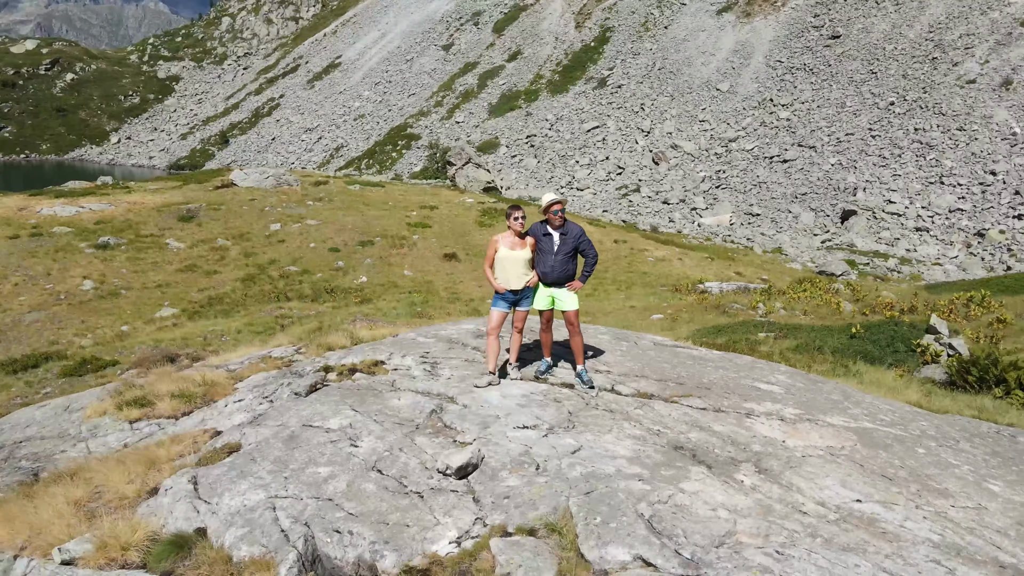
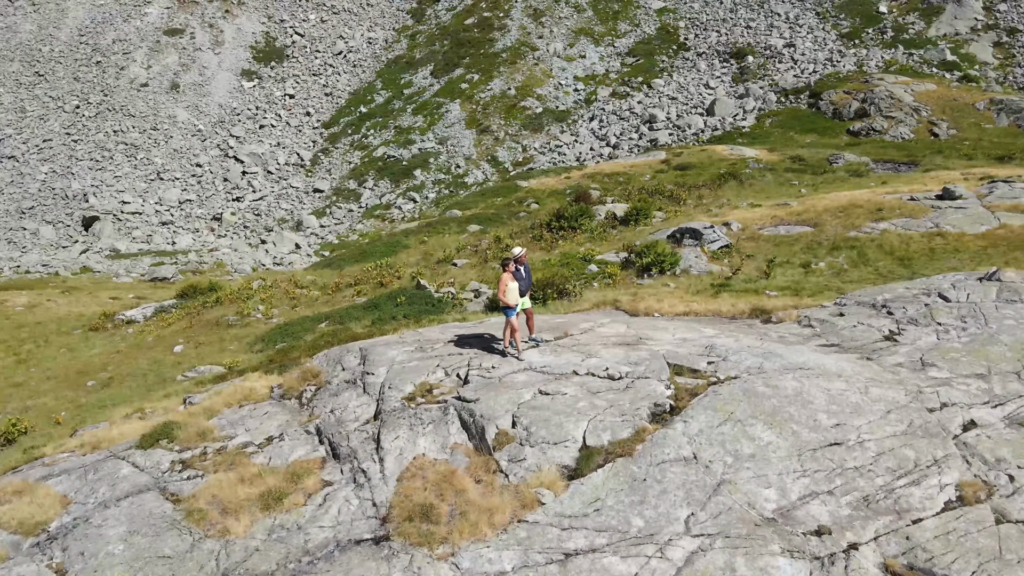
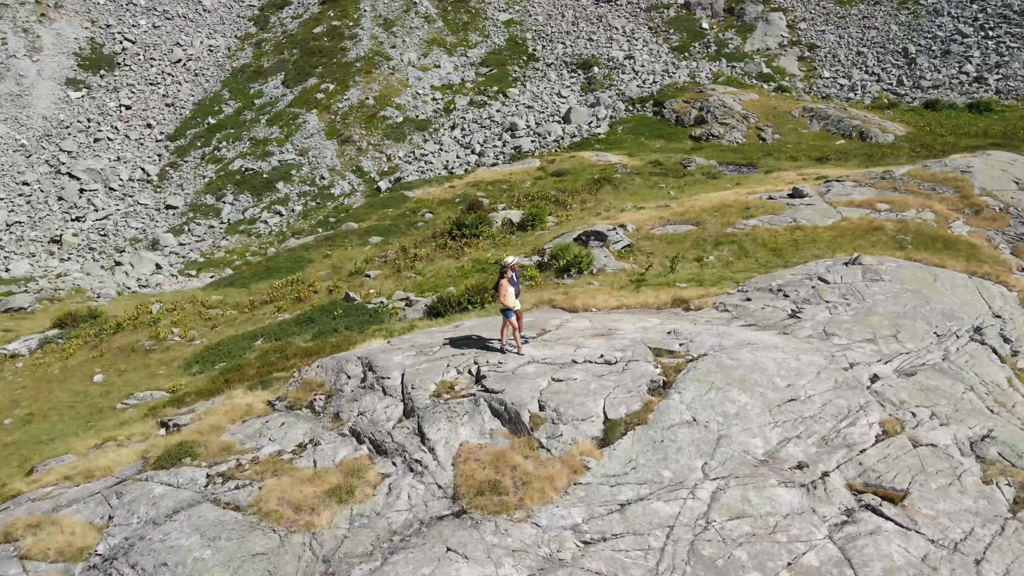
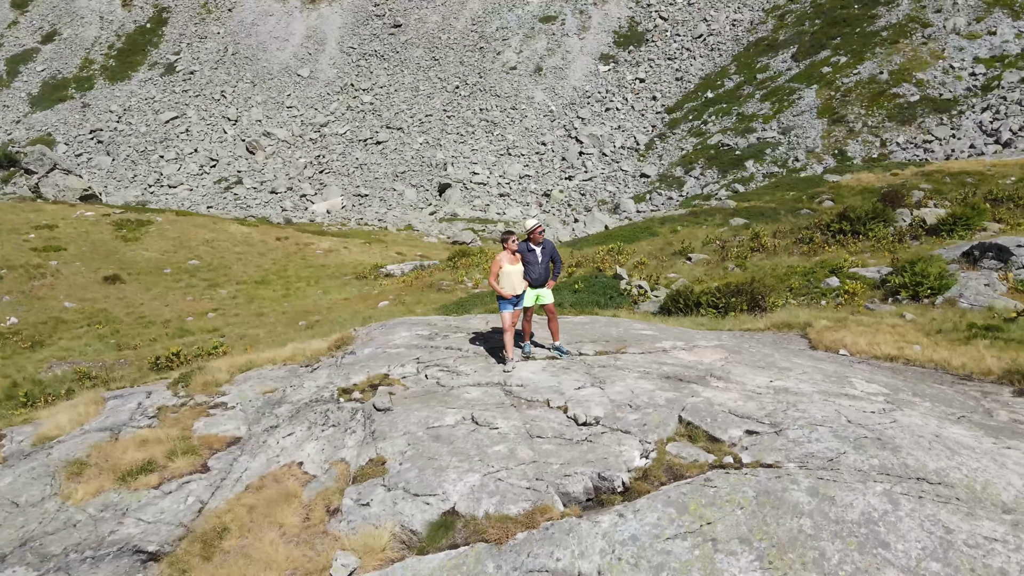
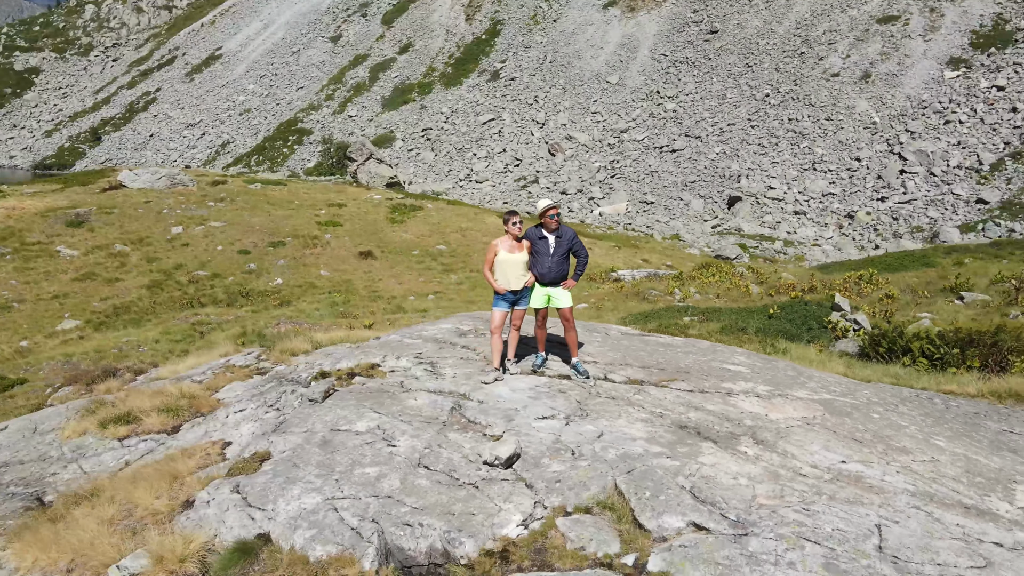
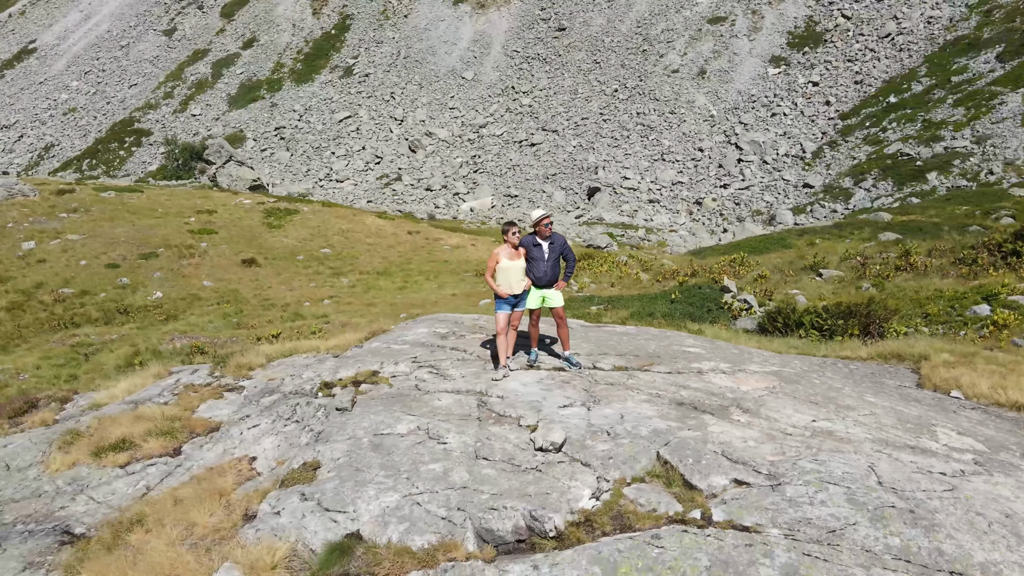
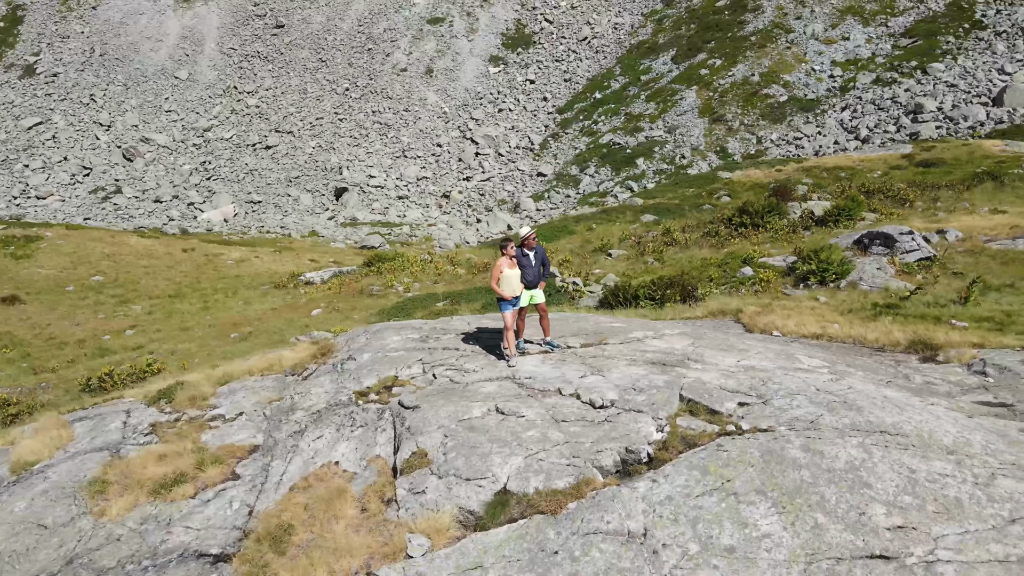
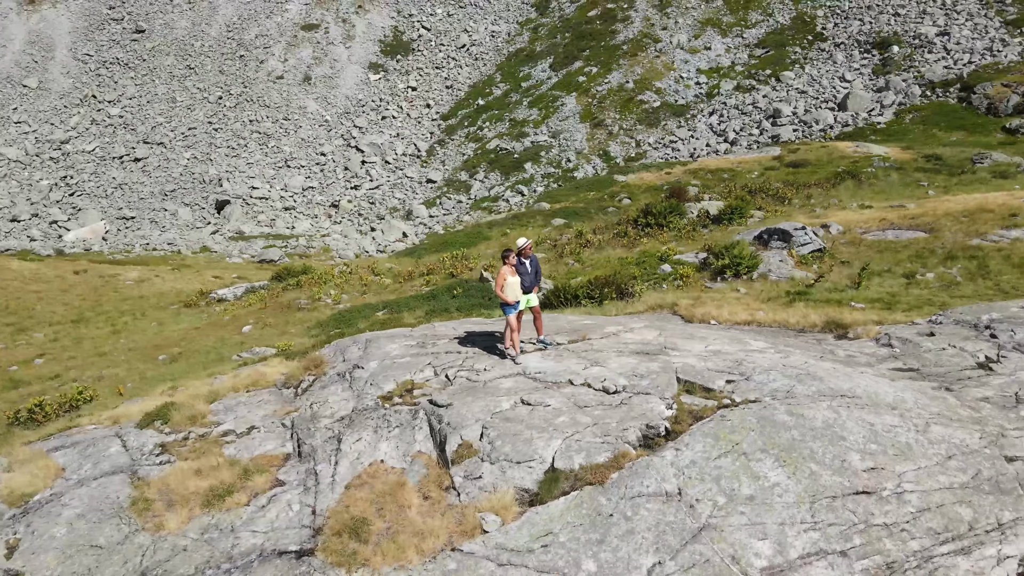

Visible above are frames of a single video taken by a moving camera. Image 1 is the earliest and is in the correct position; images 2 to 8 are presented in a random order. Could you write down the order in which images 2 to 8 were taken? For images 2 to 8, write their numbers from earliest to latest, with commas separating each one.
5, 6, 4, 7, 8, 2, 3
